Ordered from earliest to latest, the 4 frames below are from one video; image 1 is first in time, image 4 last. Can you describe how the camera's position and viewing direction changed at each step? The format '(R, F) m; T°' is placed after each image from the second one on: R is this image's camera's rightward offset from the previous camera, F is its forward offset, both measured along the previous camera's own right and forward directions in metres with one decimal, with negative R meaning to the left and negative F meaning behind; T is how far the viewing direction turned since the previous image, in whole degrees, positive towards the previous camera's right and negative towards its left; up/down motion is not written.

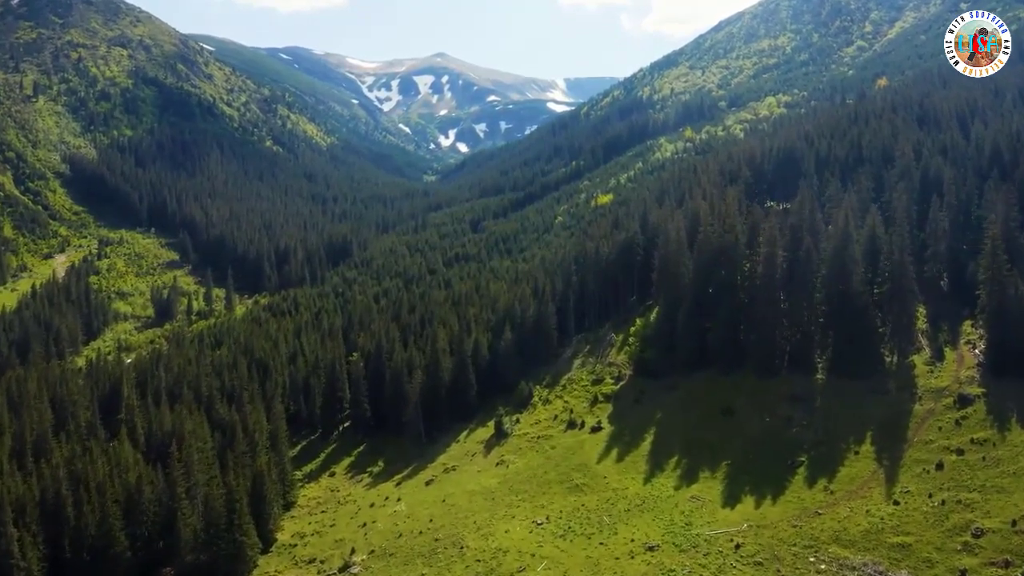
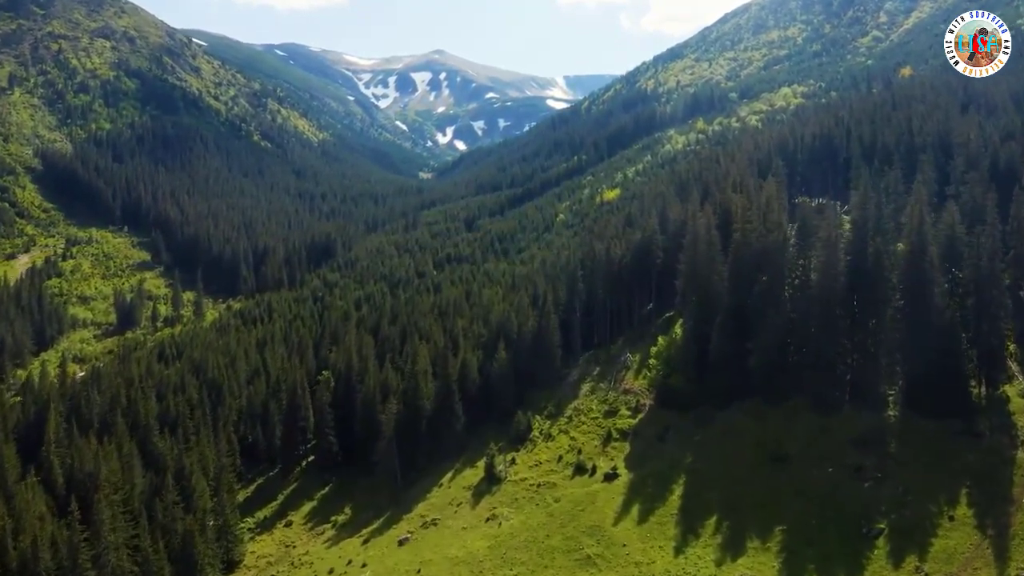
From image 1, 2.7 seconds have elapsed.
(+0.5, +17.2) m; 0°
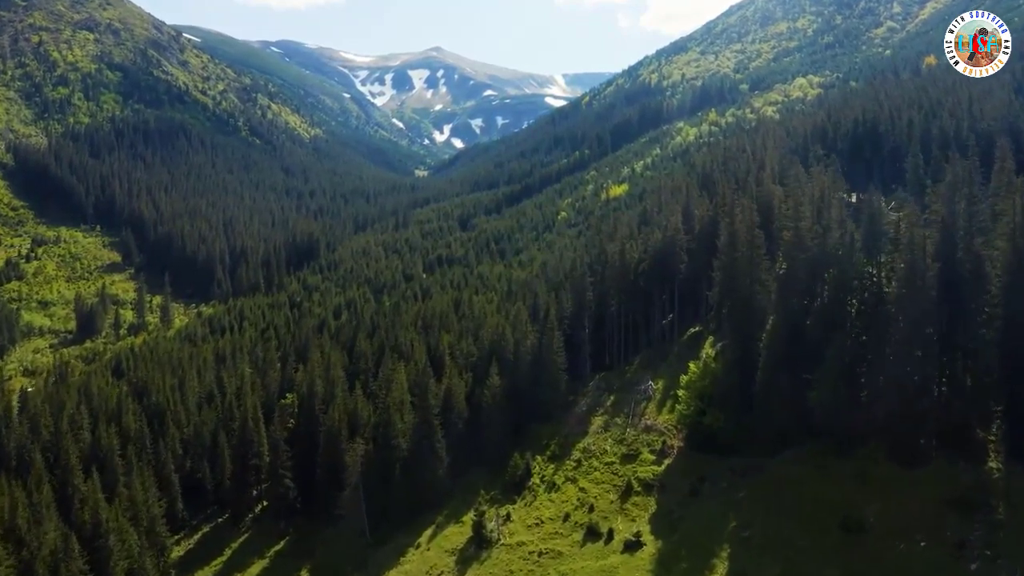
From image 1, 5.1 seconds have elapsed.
(+0.3, +15.3) m; 0°
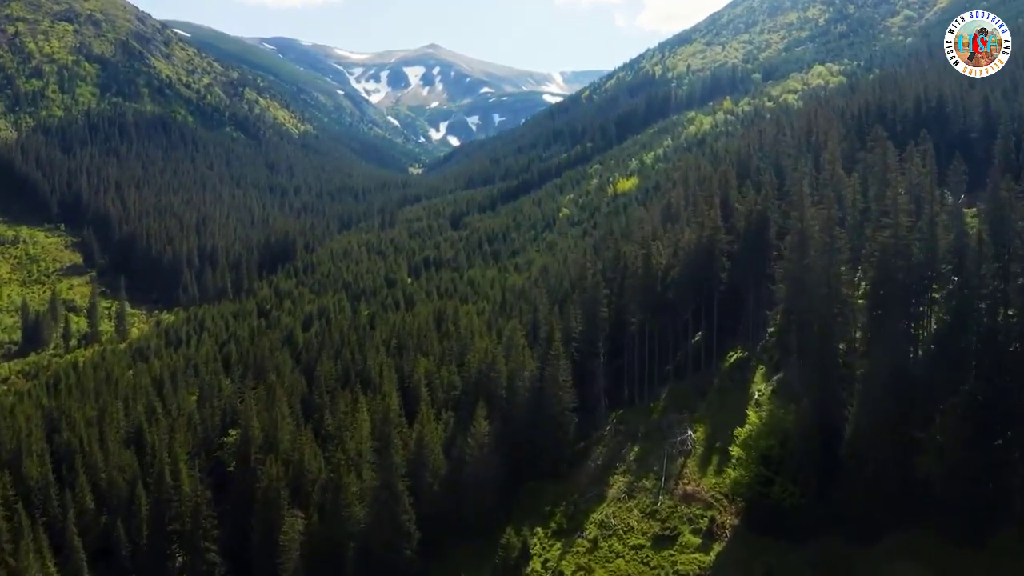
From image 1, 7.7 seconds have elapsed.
(+0.4, +16.7) m; 0°
